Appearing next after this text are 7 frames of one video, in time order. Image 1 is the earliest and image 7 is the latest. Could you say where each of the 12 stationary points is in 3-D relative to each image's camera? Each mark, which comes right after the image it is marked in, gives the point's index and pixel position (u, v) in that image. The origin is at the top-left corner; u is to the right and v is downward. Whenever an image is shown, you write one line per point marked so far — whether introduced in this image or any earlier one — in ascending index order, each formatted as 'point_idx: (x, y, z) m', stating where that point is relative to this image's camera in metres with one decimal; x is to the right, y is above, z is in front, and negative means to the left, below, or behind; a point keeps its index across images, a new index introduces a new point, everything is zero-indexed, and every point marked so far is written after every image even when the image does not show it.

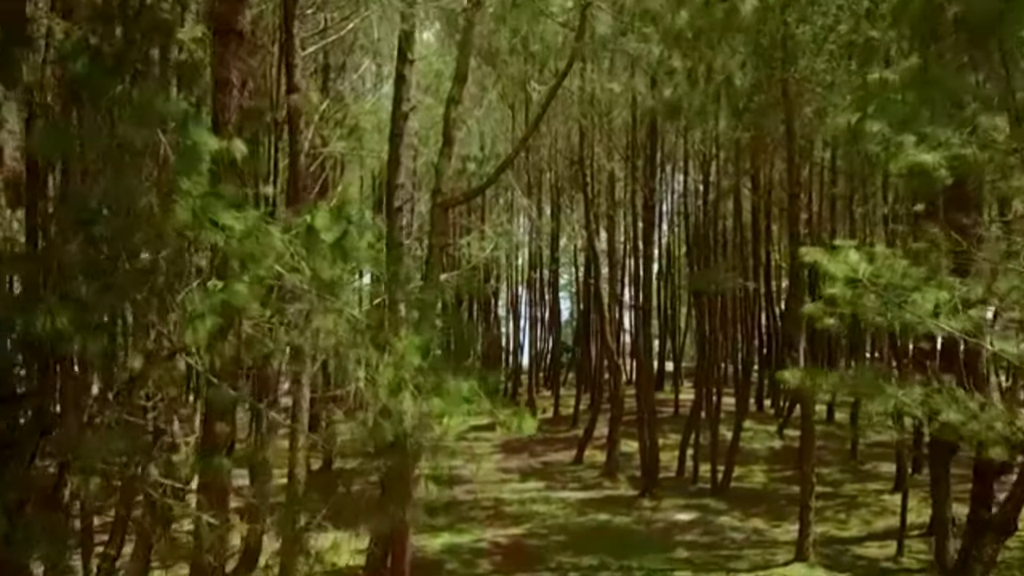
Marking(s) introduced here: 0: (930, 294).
0: (+3.6, -0.1, +7.0) m
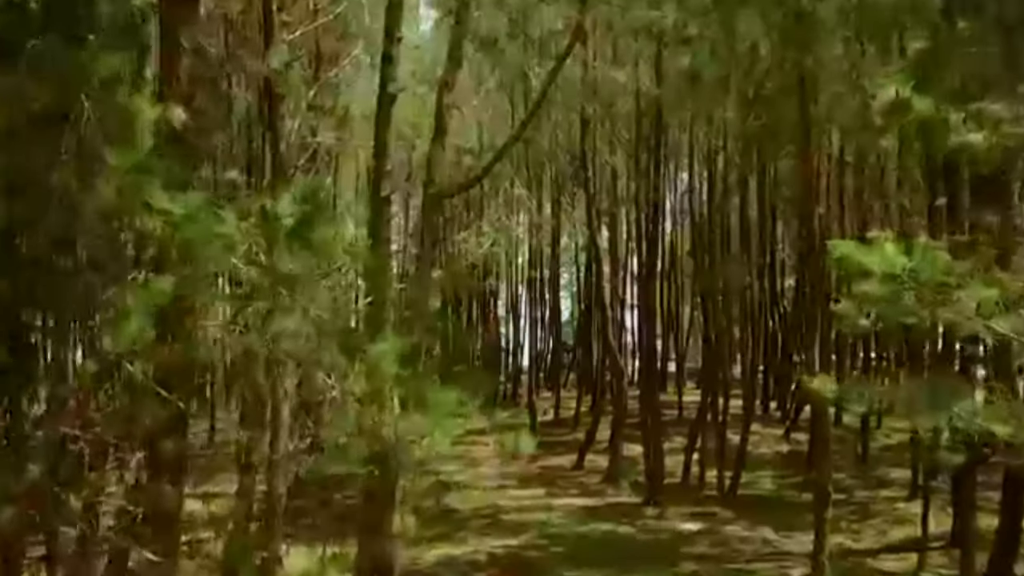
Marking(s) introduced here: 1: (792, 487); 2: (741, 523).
0: (+3.6, 0.0, +6.2) m
1: (+6.8, -4.9, +19.6) m
2: (+4.7, -4.8, +16.5) m
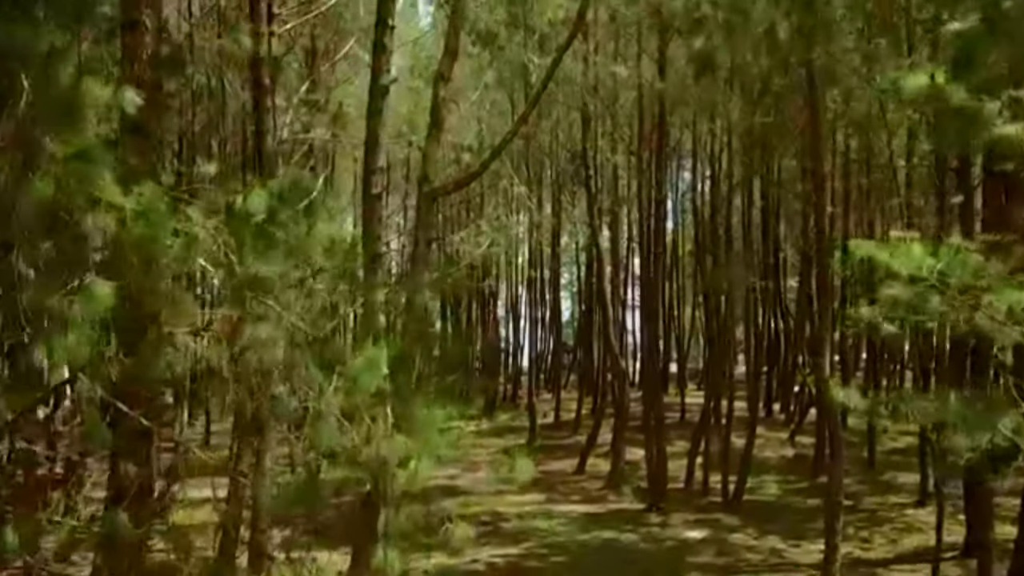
0: (+3.6, -0.1, +5.8) m
1: (+6.8, -4.9, +19.2) m
2: (+4.7, -4.9, +16.0) m
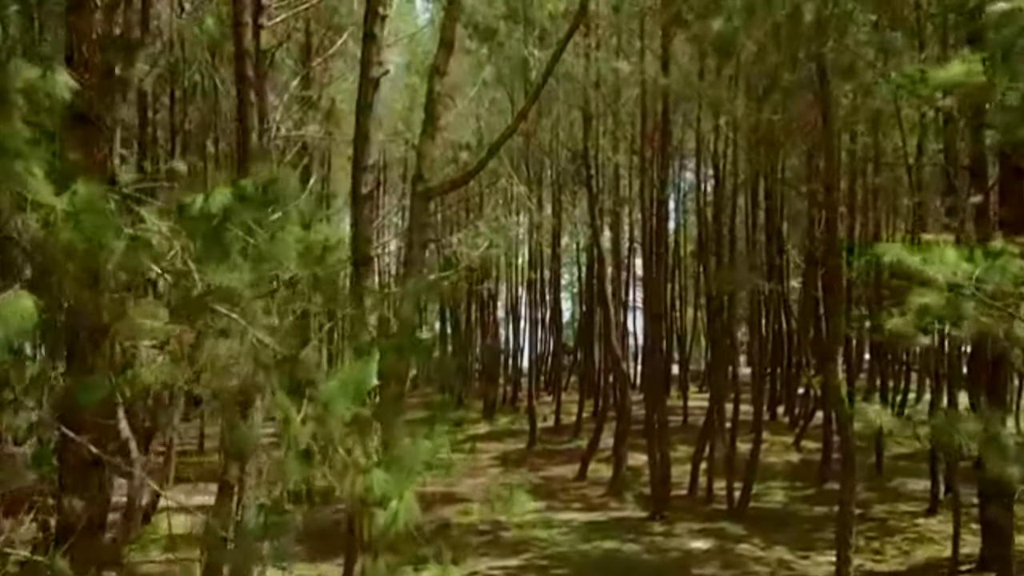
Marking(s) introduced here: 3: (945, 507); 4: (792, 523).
0: (+3.5, -0.1, +5.3) m
1: (+6.8, -4.9, +18.7) m
2: (+4.7, -4.9, +15.6) m
3: (+9.3, -4.7, +17.1) m
4: (+5.9, -5.0, +16.9) m
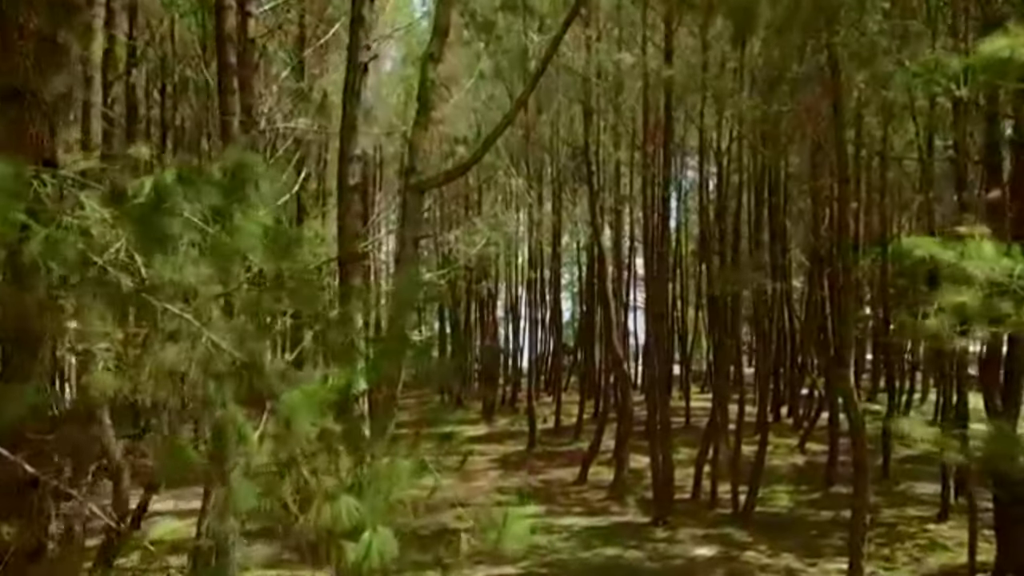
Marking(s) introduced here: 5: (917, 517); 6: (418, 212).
0: (+3.5, -0.1, +4.9) m
1: (+6.8, -4.9, +18.2) m
2: (+4.7, -4.9, +15.1) m
3: (+9.2, -4.7, +16.7) m
4: (+5.9, -4.9, +16.5) m
5: (+8.4, -4.8, +16.6) m
6: (-1.0, +0.8, +8.4) m
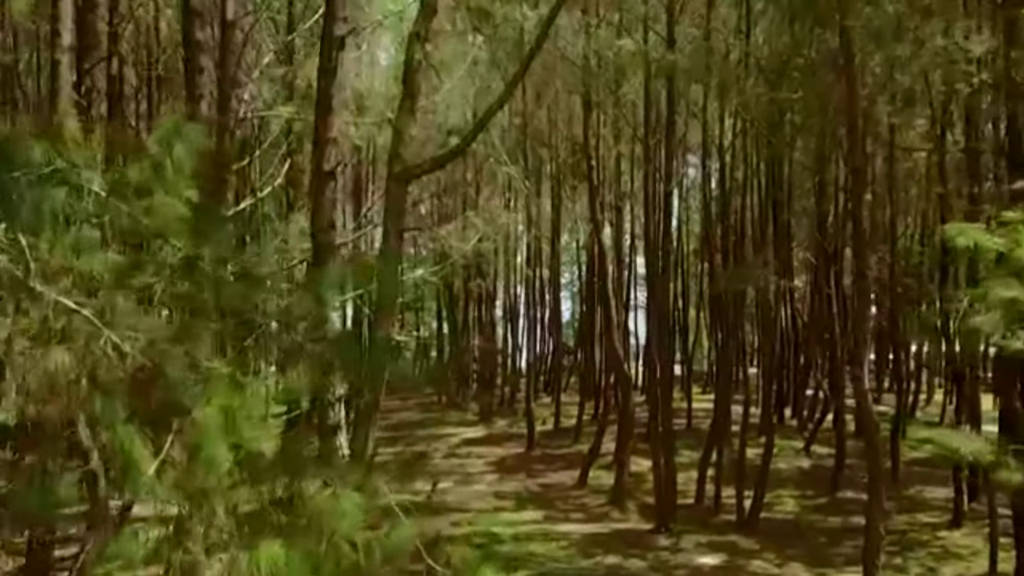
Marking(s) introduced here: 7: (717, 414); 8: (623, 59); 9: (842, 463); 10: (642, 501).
0: (+3.4, 0.0, +4.3) m
1: (+6.7, -4.9, +17.6) m
2: (+4.6, -4.9, +14.5) m
3: (+9.2, -4.6, +16.1) m
4: (+5.9, -4.9, +15.9) m
5: (+8.3, -4.7, +16.0) m
6: (-1.1, +0.8, +7.8) m
7: (+4.7, -2.9, +18.2) m
8: (+2.4, +4.9, +17.4) m
9: (+7.9, -4.2, +19.1) m
10: (+3.1, -5.0, +18.8) m
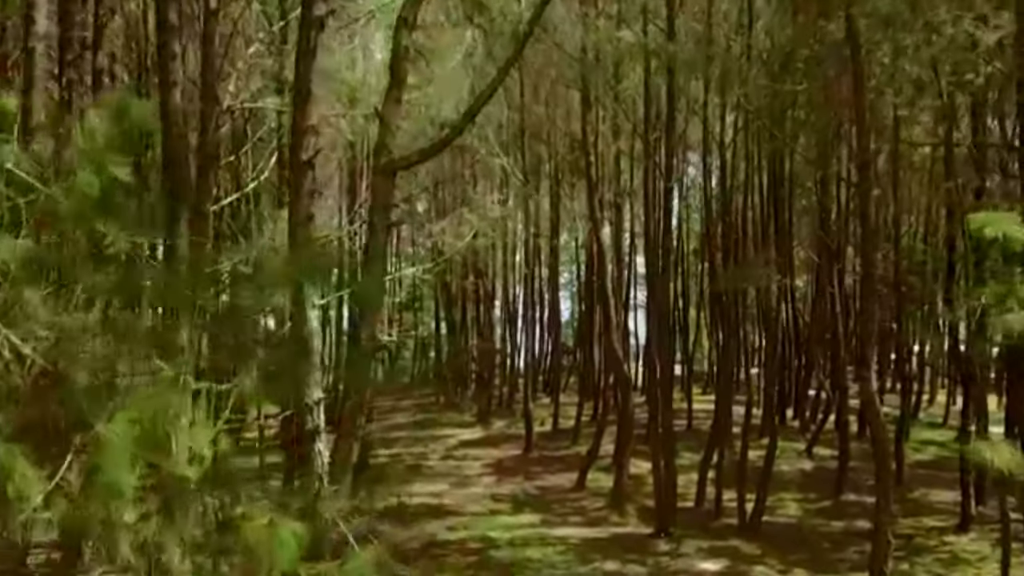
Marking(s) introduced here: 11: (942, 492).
0: (+3.4, 0.0, +3.9) m
1: (+6.7, -4.8, +17.2) m
2: (+4.5, -4.8, +14.1) m
3: (+9.1, -4.6, +15.7) m
4: (+5.8, -4.9, +15.5) m
5: (+8.2, -4.7, +15.6) m
6: (-1.2, +0.9, +7.4) m
7: (+4.6, -2.9, +17.9) m
8: (+2.4, +4.9, +17.1) m
9: (+7.8, -4.2, +18.7) m
10: (+3.0, -5.0, +18.4) m
11: (+9.9, -4.7, +18.4) m
